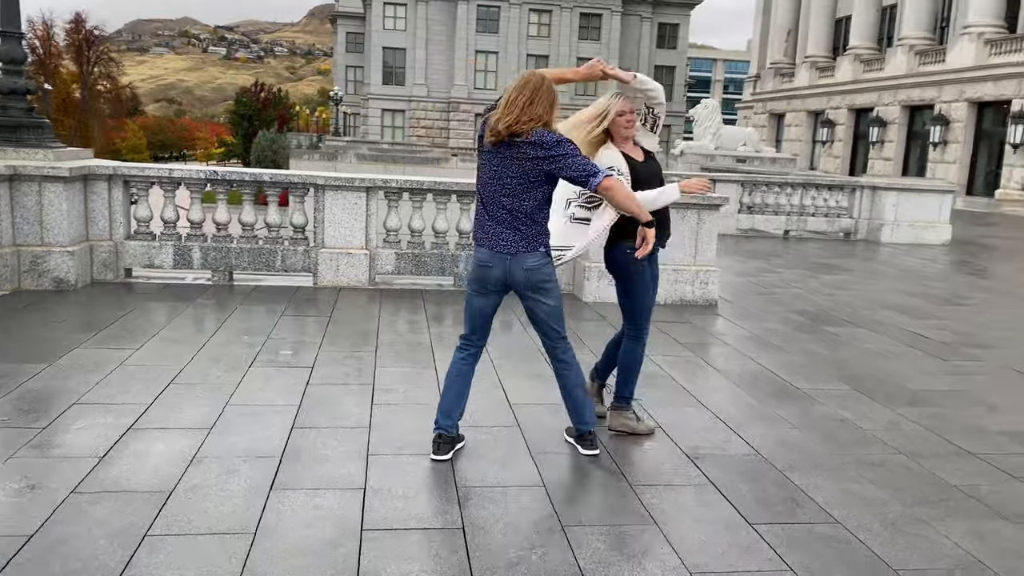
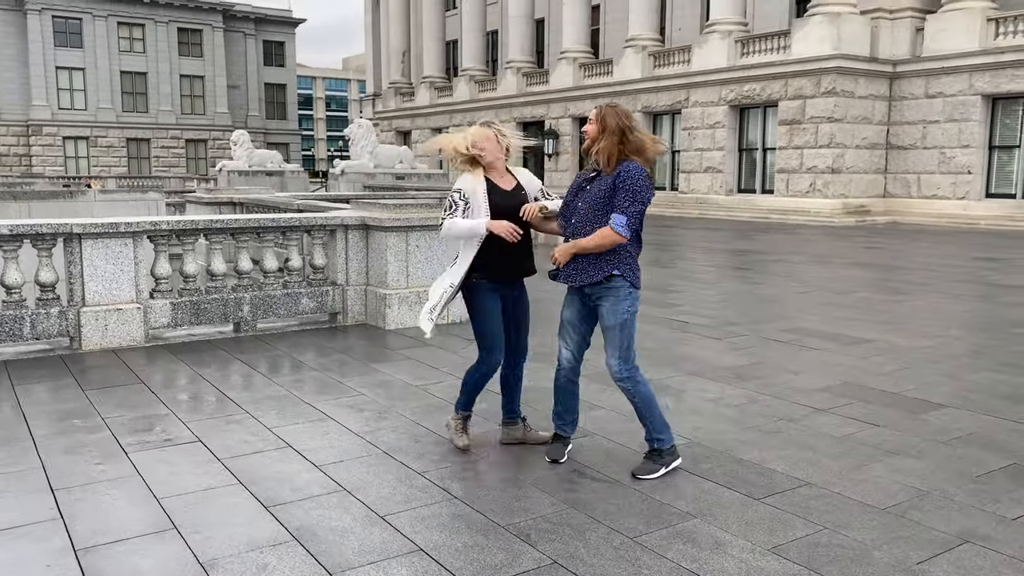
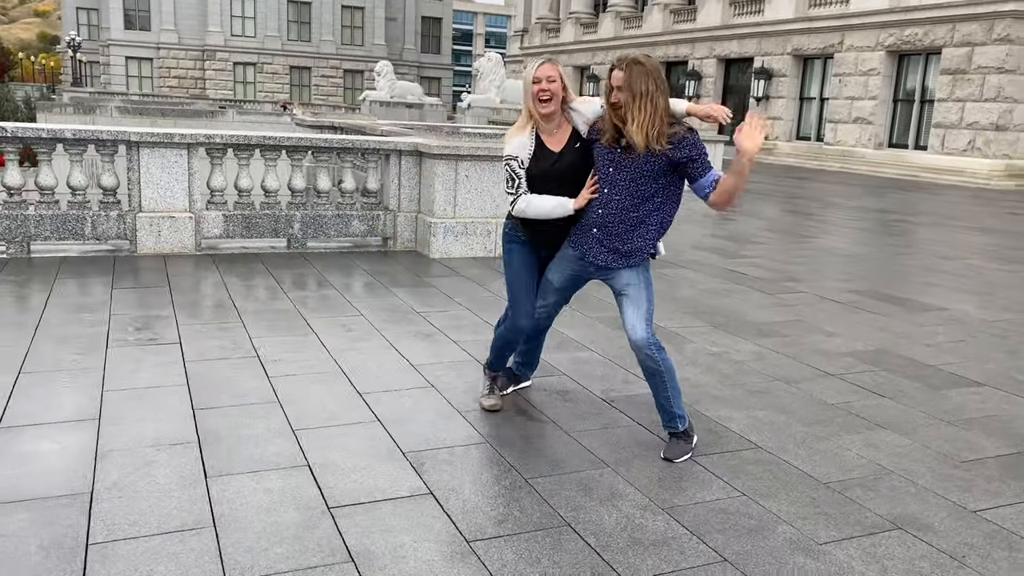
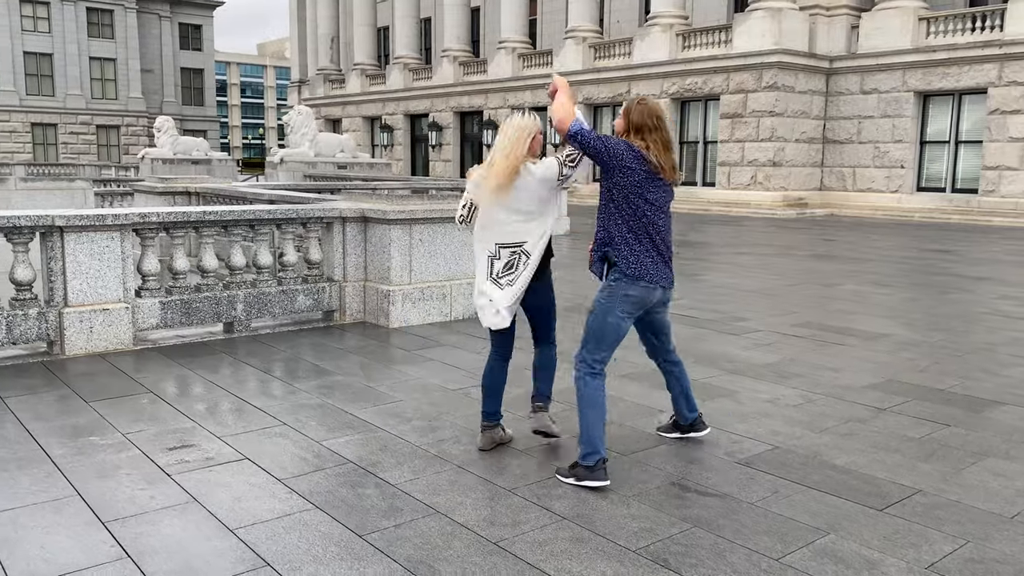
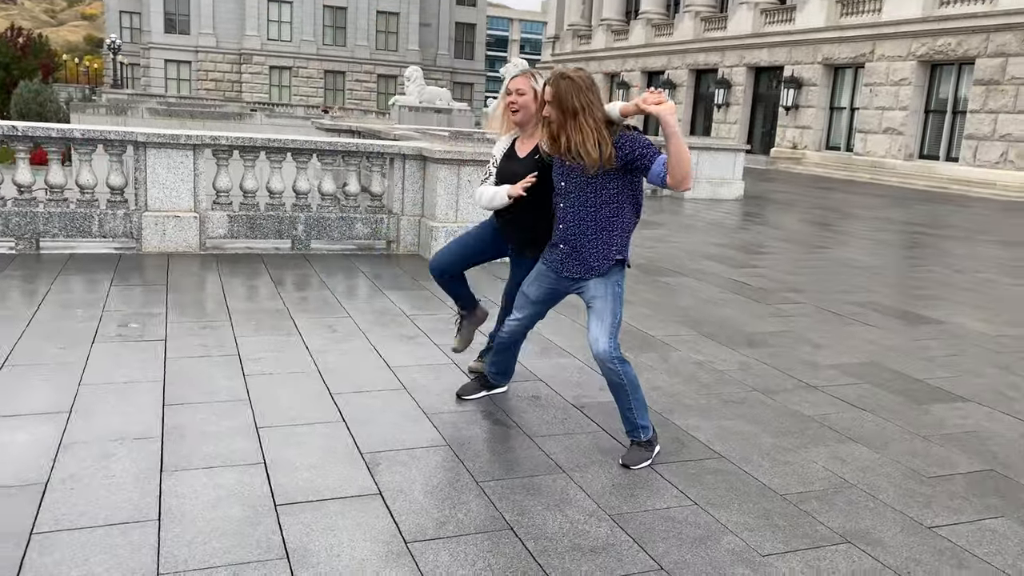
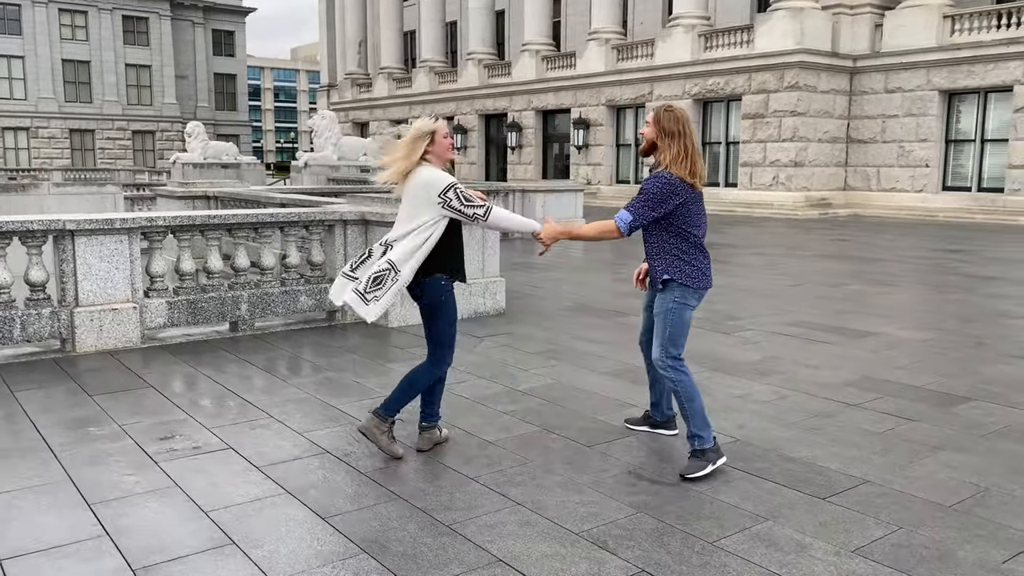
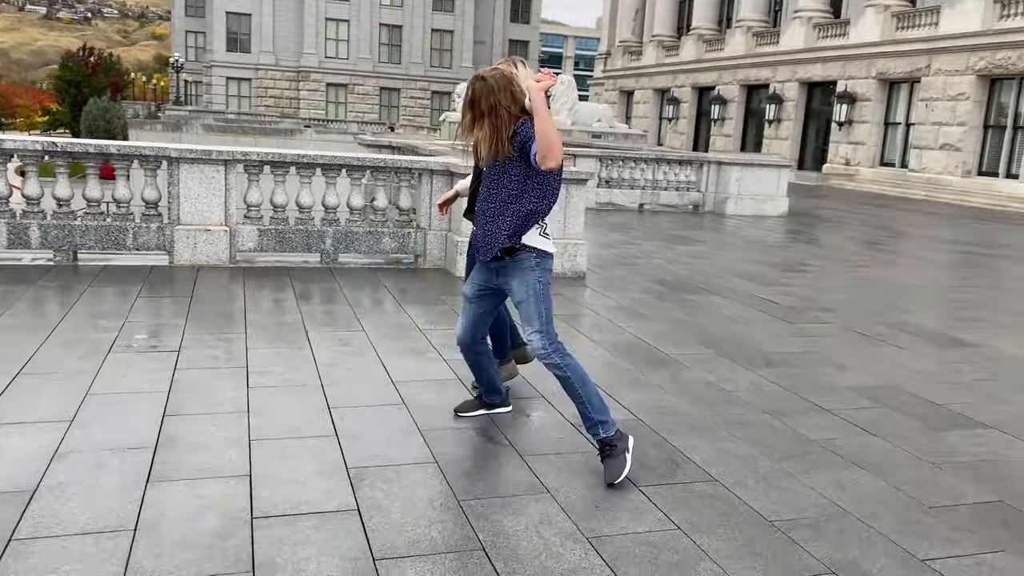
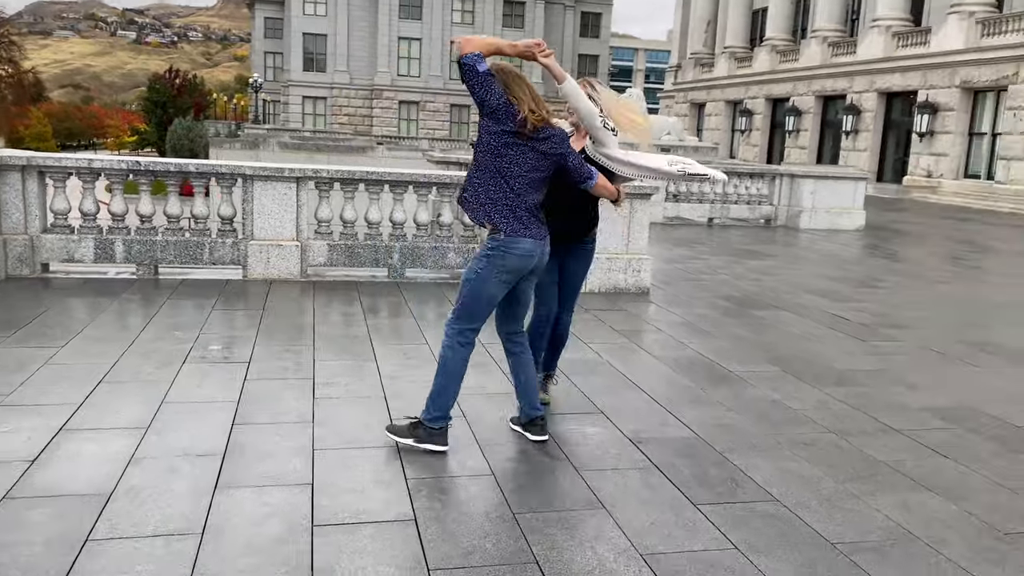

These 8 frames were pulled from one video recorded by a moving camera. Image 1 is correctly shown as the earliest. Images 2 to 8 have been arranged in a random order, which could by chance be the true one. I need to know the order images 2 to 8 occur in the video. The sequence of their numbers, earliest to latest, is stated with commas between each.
8, 7, 5, 3, 2, 6, 4
